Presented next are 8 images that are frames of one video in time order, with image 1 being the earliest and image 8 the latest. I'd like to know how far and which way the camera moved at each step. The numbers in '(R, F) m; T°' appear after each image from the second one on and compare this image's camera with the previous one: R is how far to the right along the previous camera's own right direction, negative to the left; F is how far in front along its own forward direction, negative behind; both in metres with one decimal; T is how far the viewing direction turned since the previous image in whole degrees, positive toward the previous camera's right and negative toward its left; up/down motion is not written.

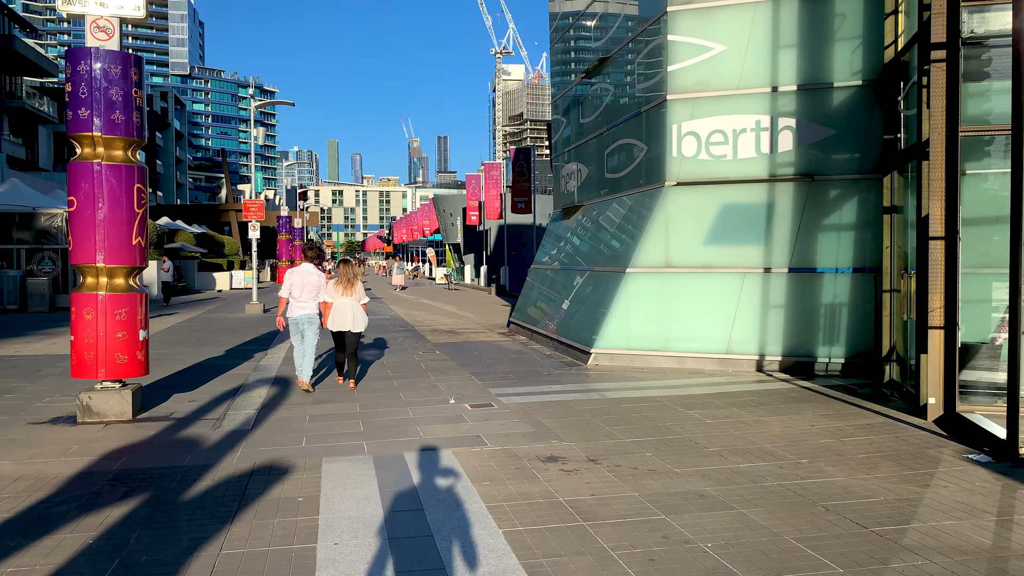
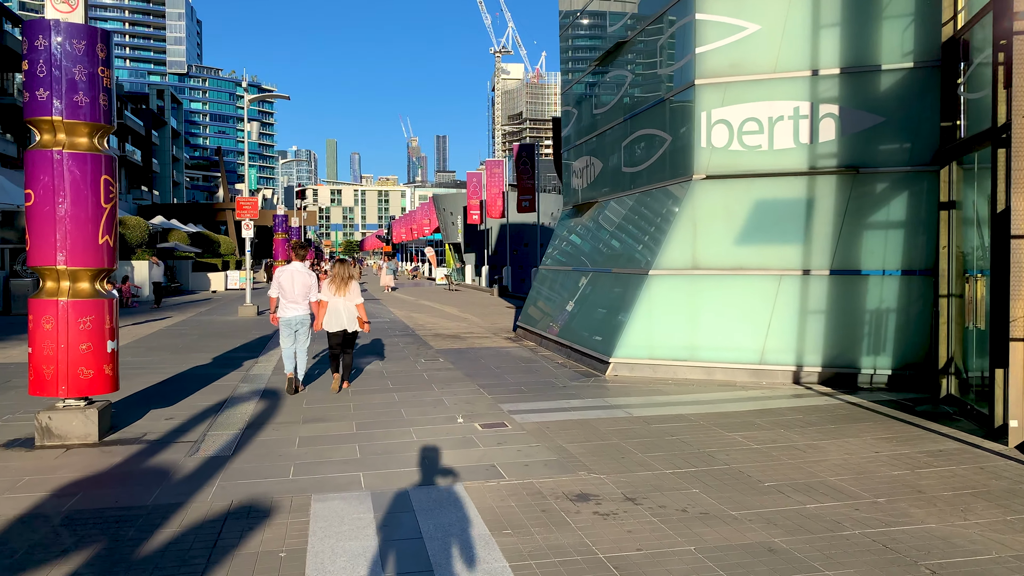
(-0.1, +0.9) m; 0°
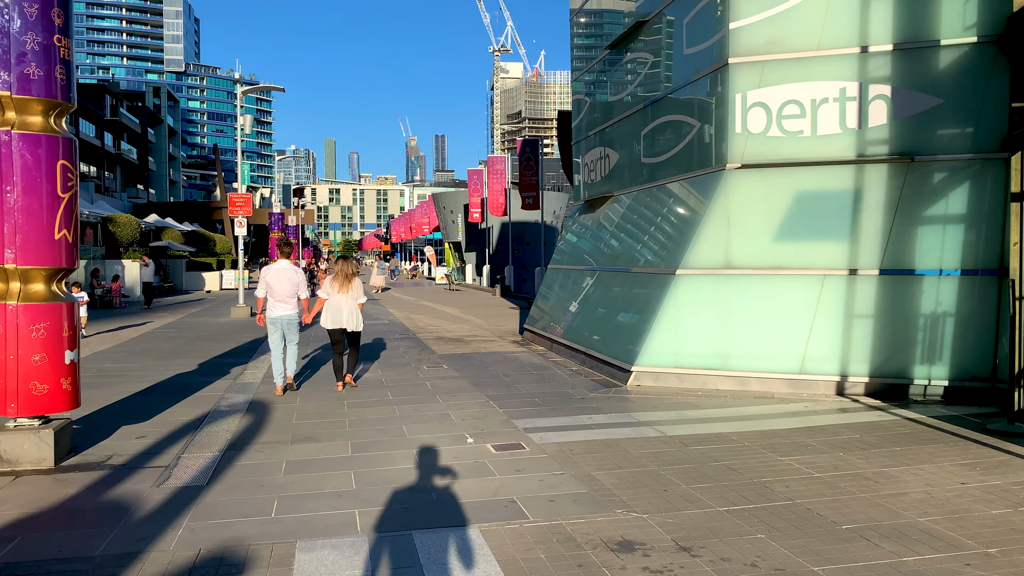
(-0.1, +0.8) m; 0°
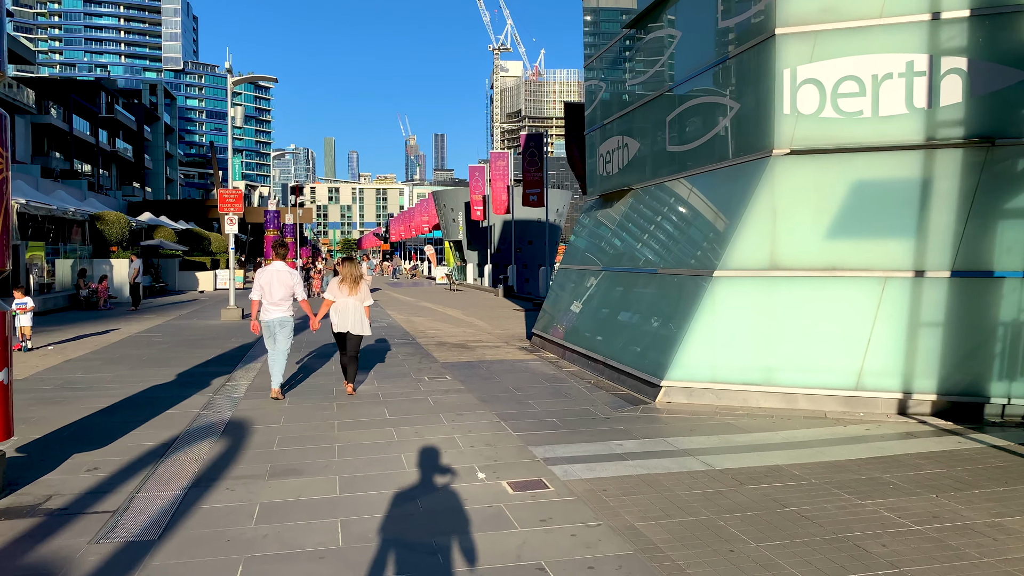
(-0.1, +1.0) m; 0°
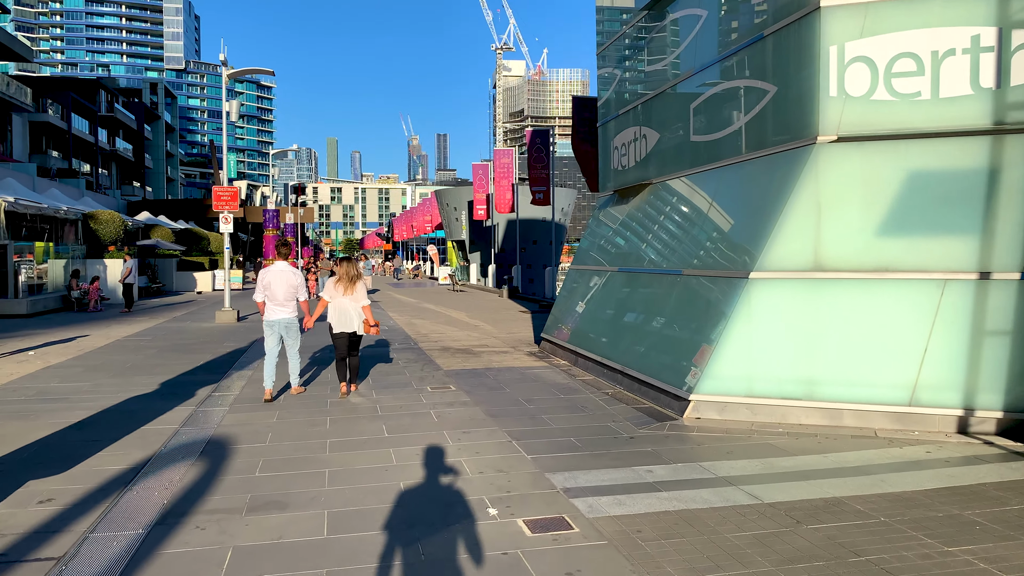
(-0.1, +0.7) m; 0°
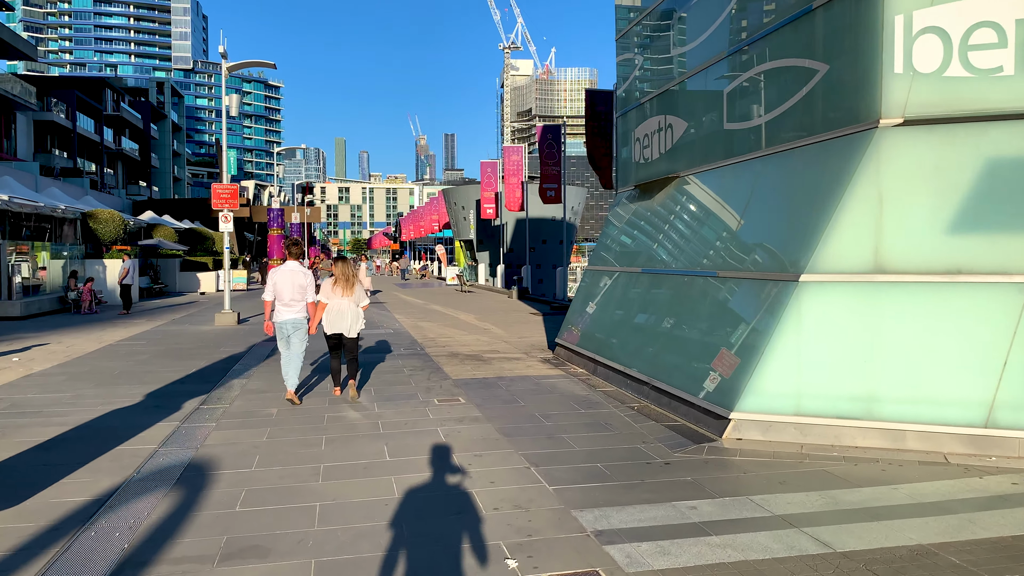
(-0.1, +0.7) m; -1°
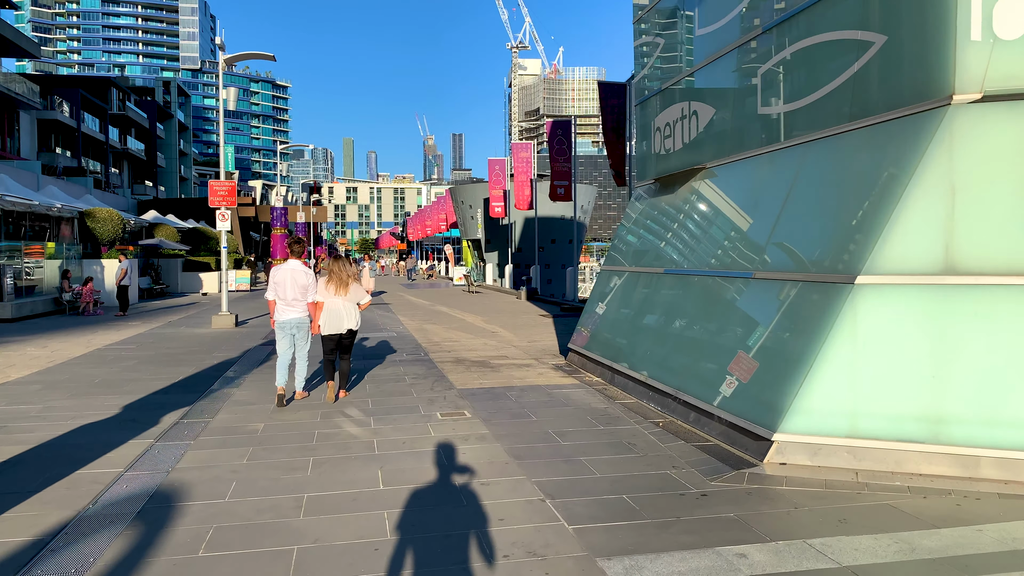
(0.0, +0.7) m; -1°
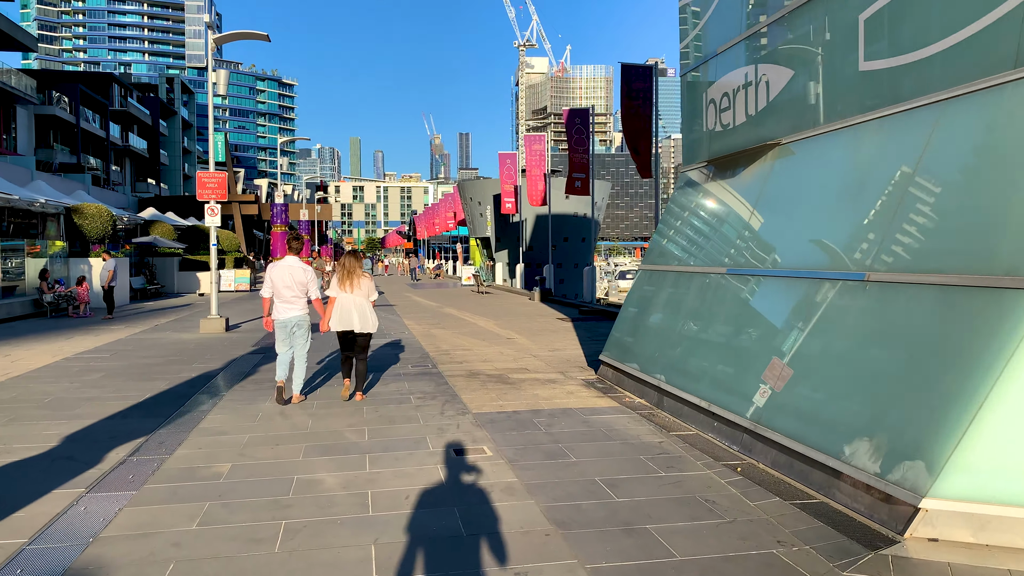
(-0.2, +1.5) m; 0°
